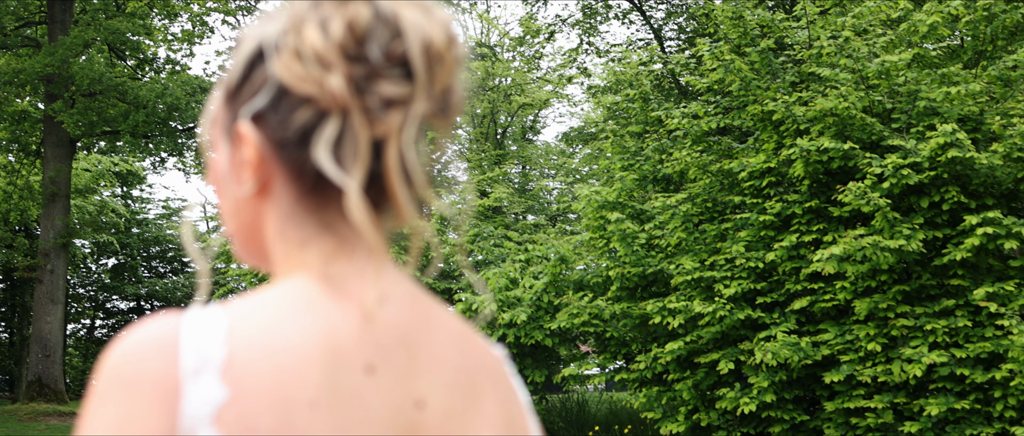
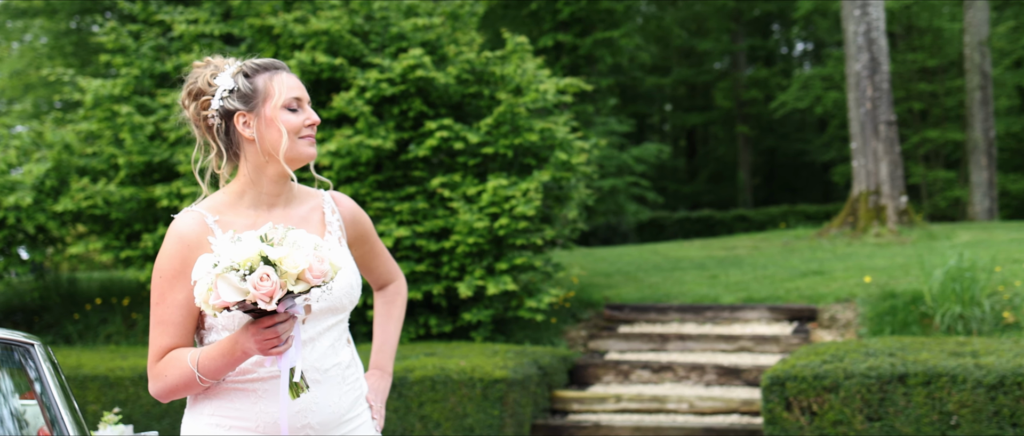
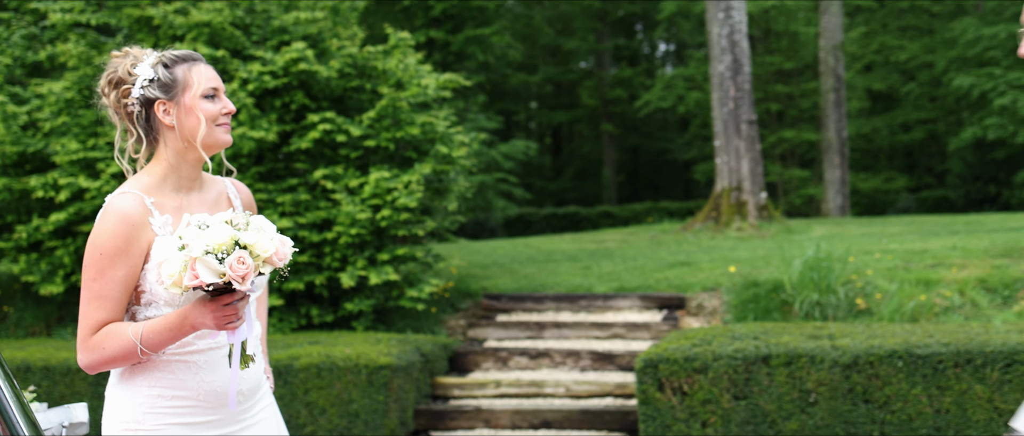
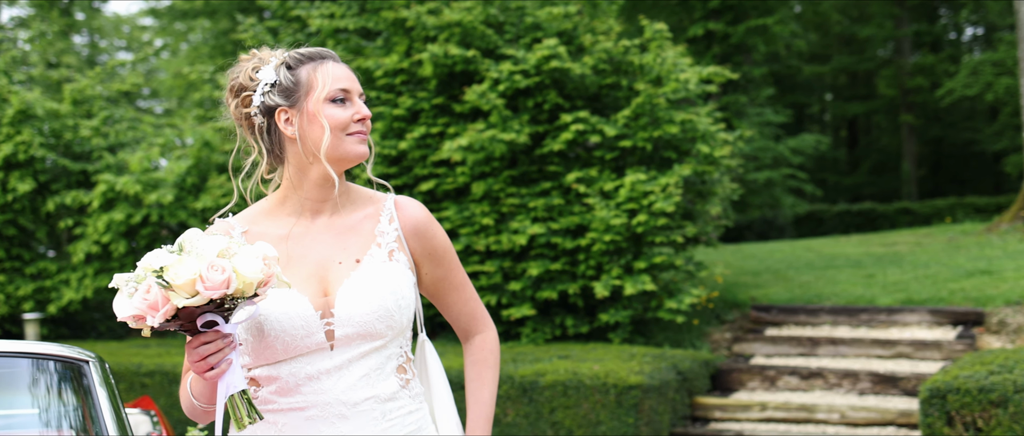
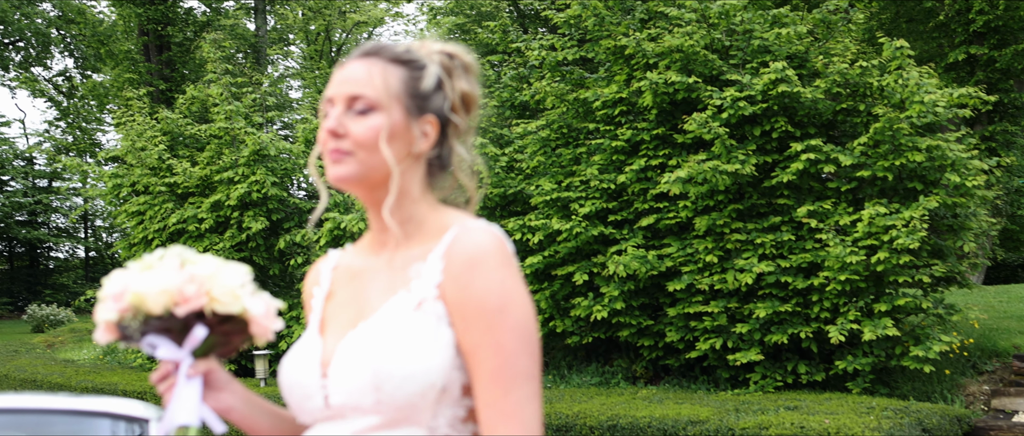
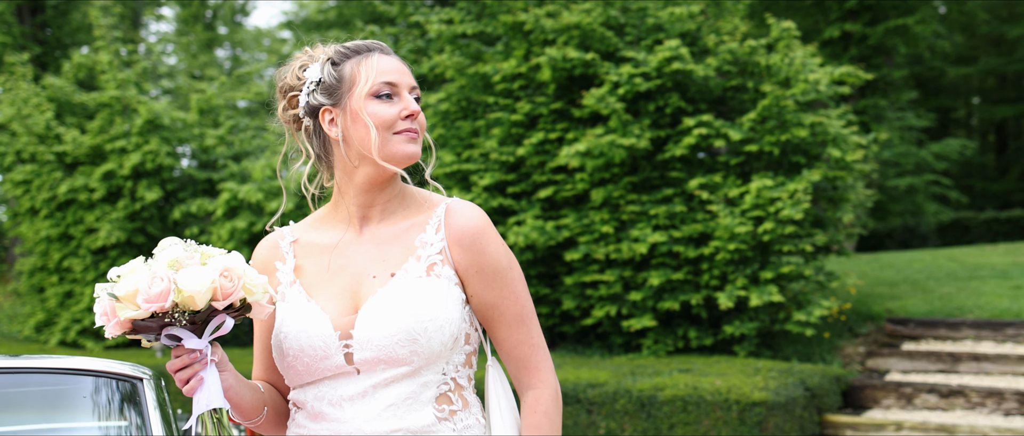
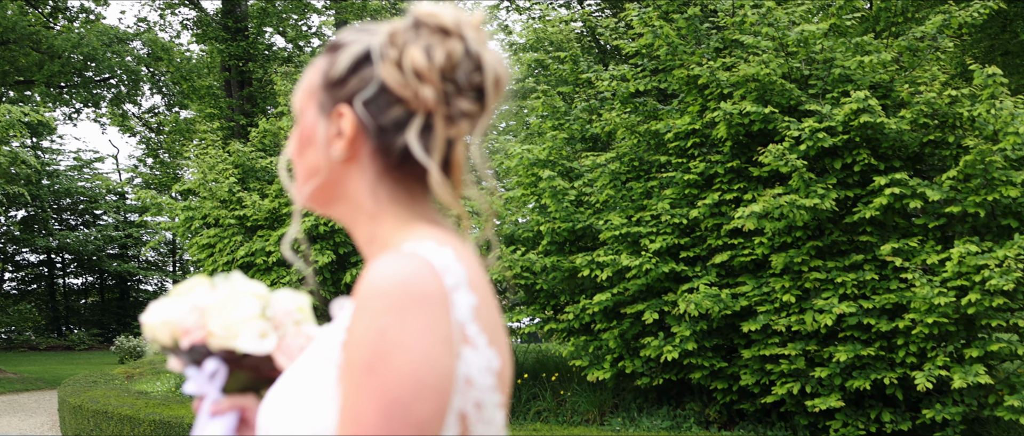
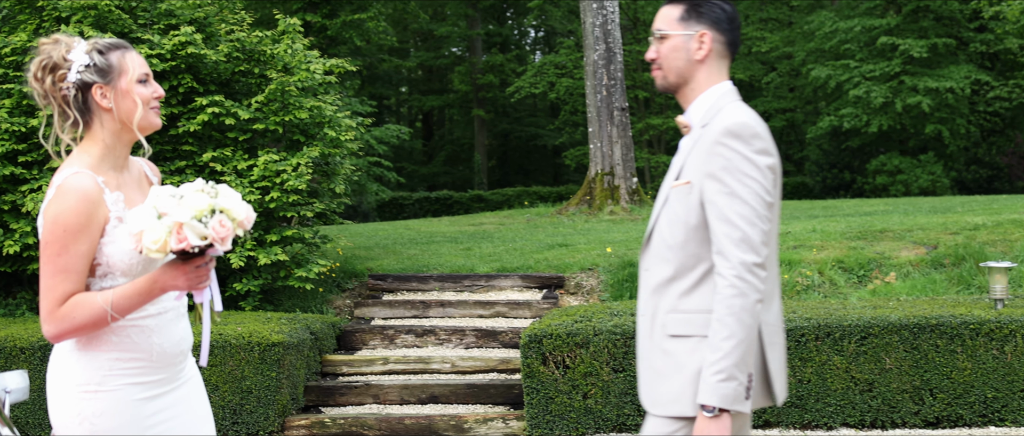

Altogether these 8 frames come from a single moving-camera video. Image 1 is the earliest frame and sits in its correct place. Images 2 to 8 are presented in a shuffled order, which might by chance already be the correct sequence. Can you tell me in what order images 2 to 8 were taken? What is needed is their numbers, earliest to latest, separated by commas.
7, 5, 6, 4, 2, 3, 8
